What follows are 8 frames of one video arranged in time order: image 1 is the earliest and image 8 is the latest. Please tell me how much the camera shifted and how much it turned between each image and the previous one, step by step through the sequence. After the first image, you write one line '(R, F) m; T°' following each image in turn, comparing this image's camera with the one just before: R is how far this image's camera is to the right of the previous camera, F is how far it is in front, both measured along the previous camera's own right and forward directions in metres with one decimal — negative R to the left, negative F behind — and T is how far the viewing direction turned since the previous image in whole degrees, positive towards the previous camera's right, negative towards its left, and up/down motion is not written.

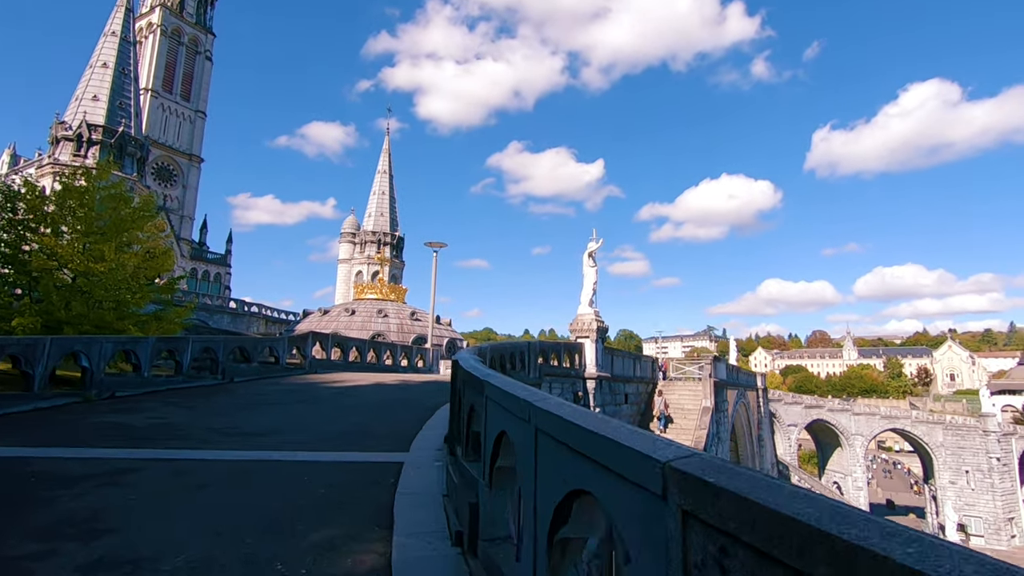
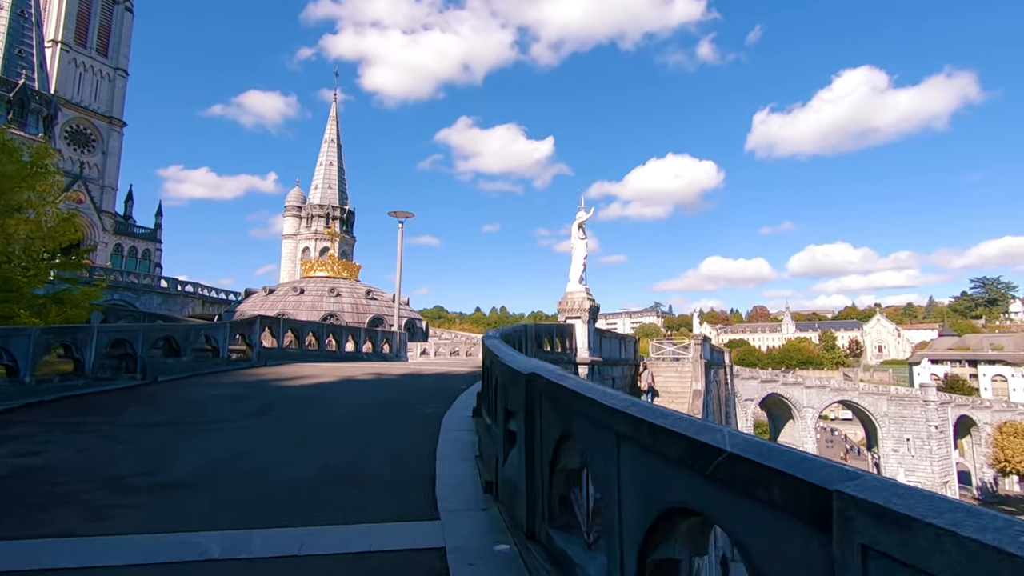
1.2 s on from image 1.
(-1.0, +2.3) m; +5°
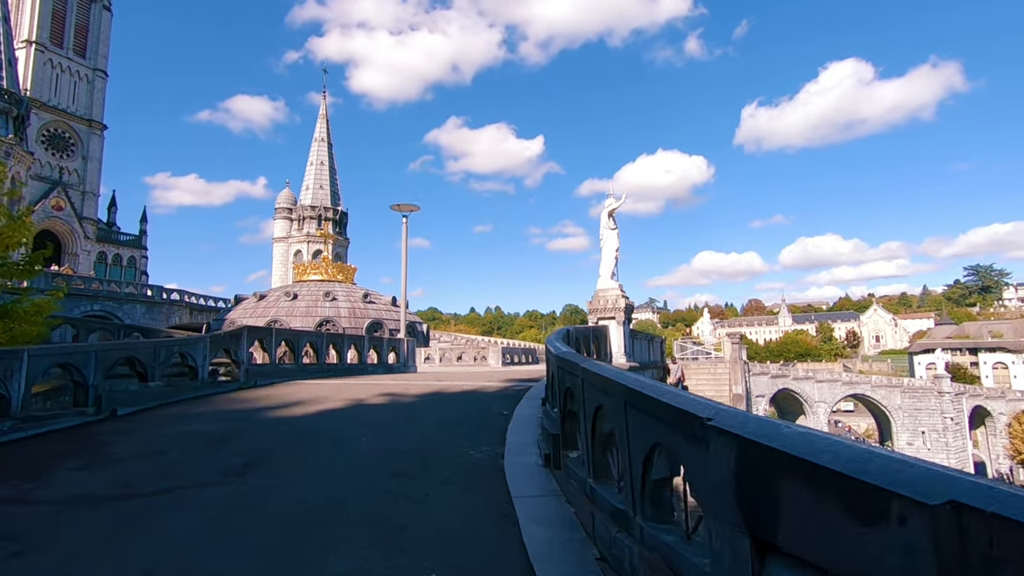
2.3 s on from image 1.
(-0.8, +2.1) m; +1°
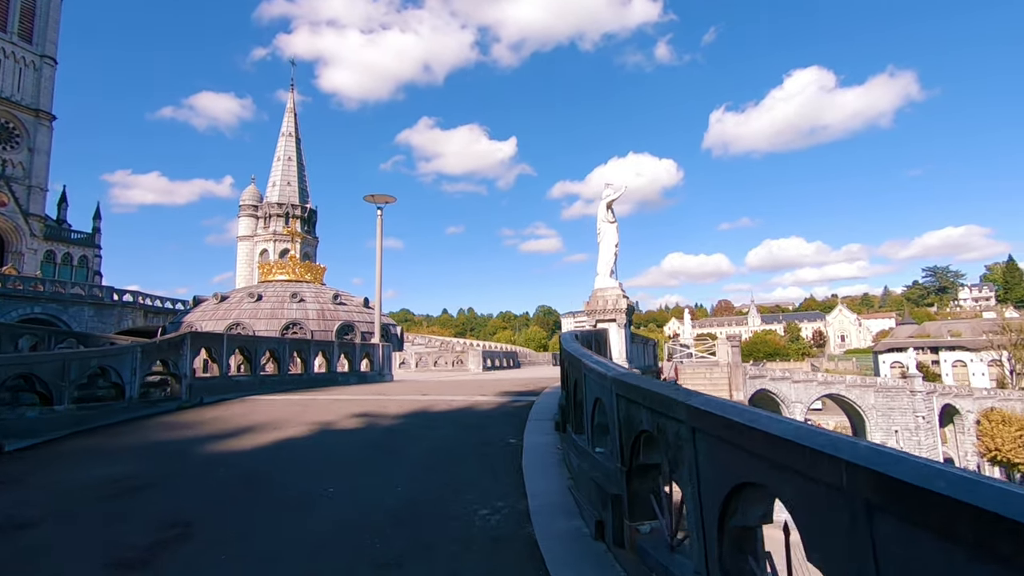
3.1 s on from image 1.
(-0.4, +1.6) m; +3°
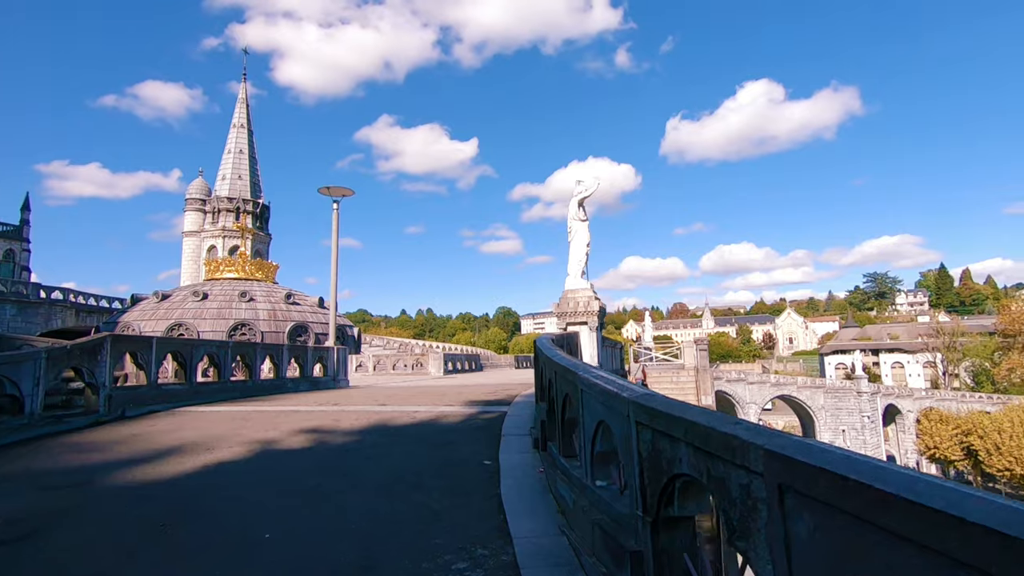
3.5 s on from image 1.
(-0.2, +0.8) m; +4°
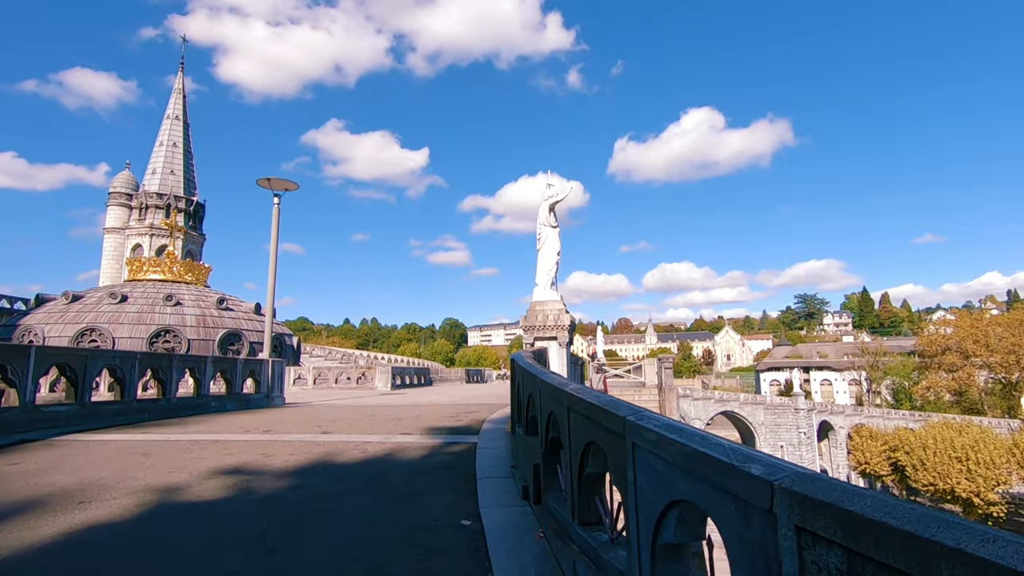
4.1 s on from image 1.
(-0.4, +1.2) m; +6°
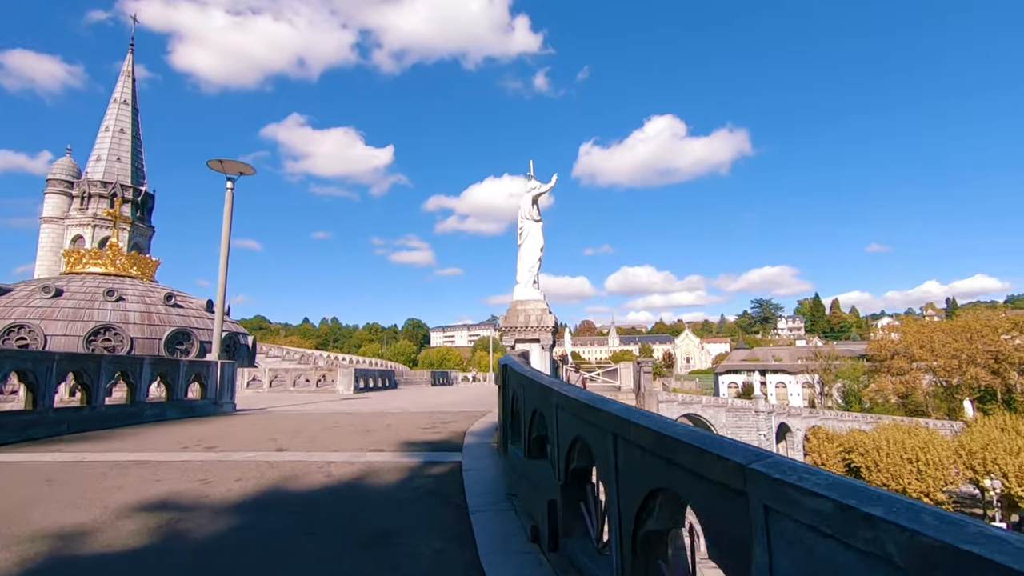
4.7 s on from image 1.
(-0.3, +0.9) m; +4°
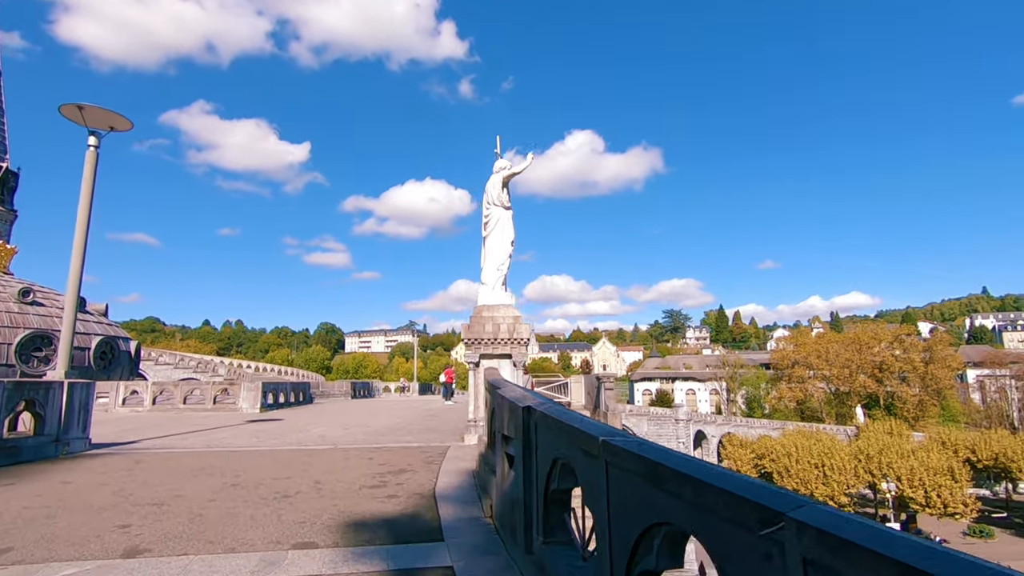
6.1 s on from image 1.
(-0.7, +2.3) m; +9°
